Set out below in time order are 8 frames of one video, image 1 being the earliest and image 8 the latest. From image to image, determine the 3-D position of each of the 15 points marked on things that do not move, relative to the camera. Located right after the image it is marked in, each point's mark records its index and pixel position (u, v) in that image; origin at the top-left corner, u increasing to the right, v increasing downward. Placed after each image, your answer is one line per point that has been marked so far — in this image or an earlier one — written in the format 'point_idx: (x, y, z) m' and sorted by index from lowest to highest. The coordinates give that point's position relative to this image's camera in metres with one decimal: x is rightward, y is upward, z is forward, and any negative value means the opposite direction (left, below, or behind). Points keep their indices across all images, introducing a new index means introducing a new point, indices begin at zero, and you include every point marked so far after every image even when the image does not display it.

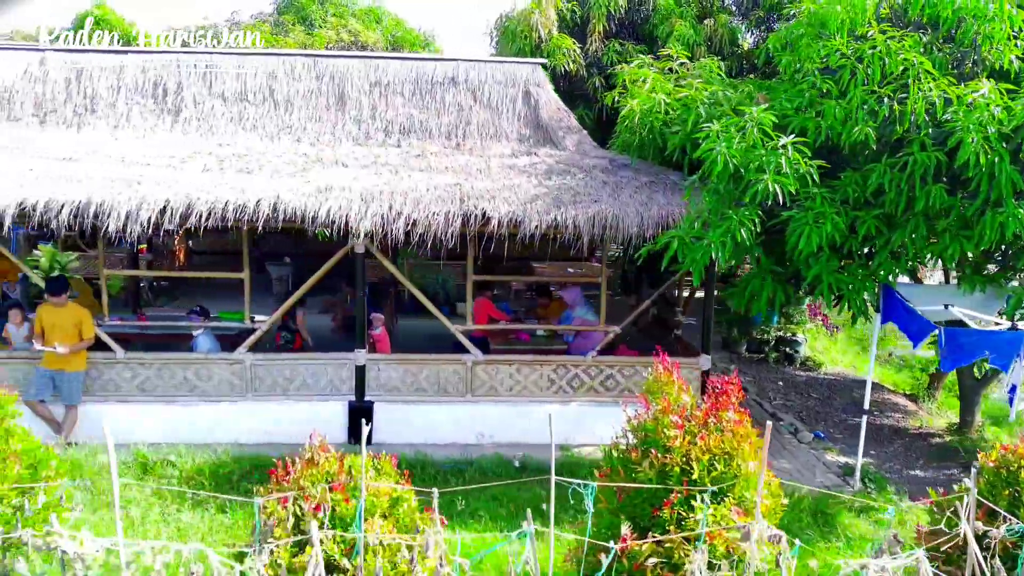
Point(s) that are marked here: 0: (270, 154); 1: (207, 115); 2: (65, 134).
0: (-2.2, +1.2, +7.3) m
1: (-2.9, +1.6, +7.8) m
2: (-4.1, +1.4, +7.5) m
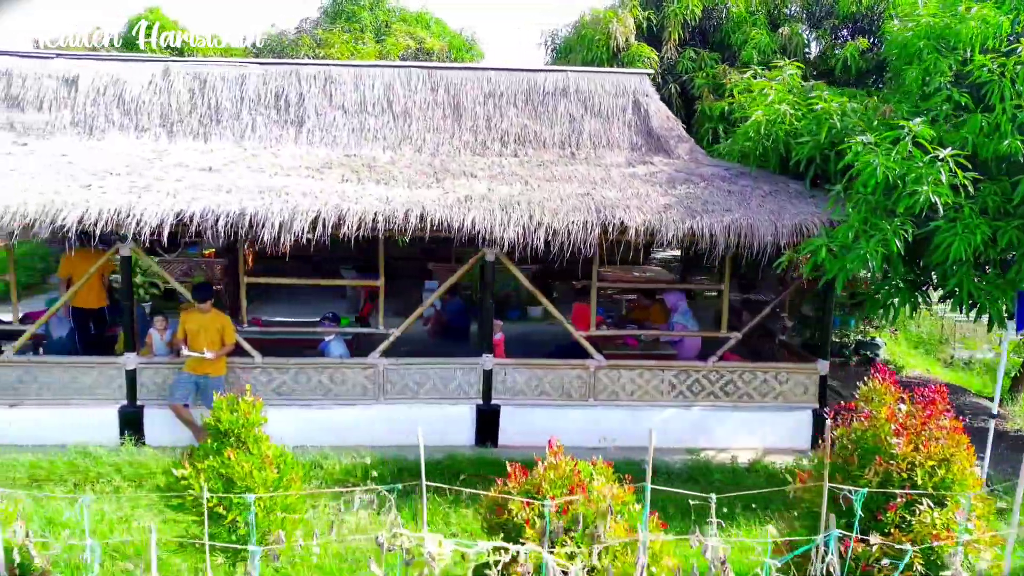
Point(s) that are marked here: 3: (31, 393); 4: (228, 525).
0: (-1.1, +1.1, +7.5) m
1: (-1.8, +1.6, +8.0) m
2: (-3.0, +1.3, +7.7) m
3: (-4.1, -0.9, +7.2) m
4: (-1.3, -1.1, +3.9) m
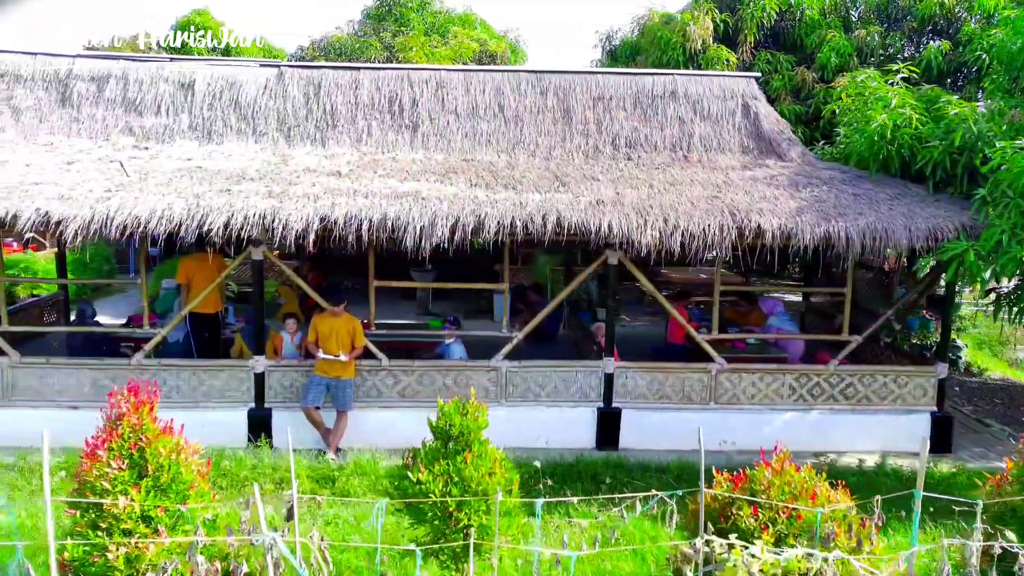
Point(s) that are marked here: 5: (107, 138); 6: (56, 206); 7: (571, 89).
0: (0.0, +1.1, +7.5) m
1: (-0.7, +1.5, +8.0) m
2: (-1.9, +1.3, +7.7) m
3: (-3.1, -0.9, +7.2) m
4: (-0.3, -1.1, +3.9) m
5: (-3.8, +1.4, +7.7) m
6: (-3.5, +0.6, +6.4) m
7: (+0.6, +2.0, +8.4) m
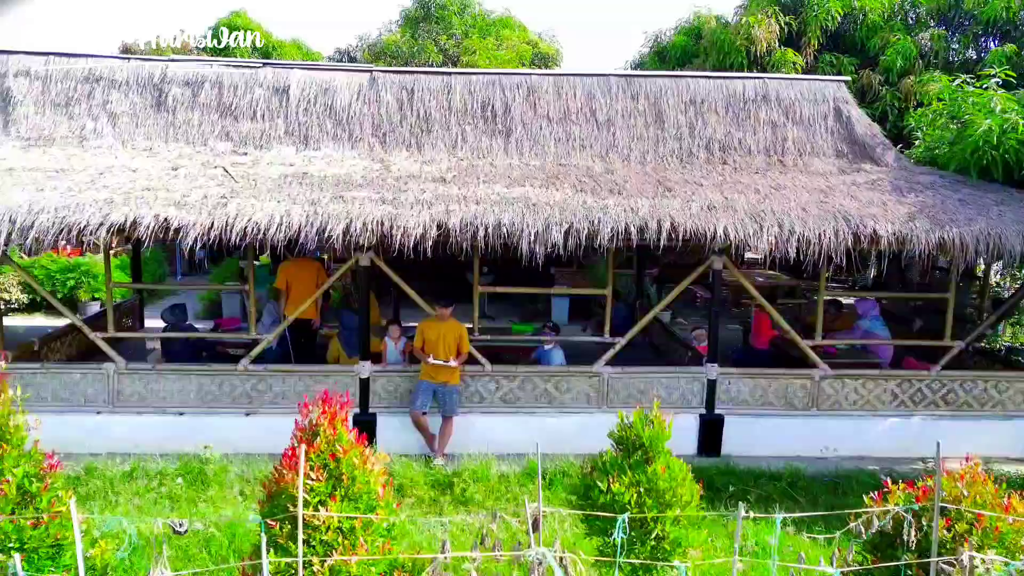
0: (+1.0, +1.1, +7.5) m
1: (+0.2, +1.5, +8.0) m
2: (-0.9, +1.3, +7.7) m
3: (-2.1, -1.0, +7.2) m
4: (+0.6, -1.2, +3.9) m
5: (-2.8, +1.3, +7.7) m
6: (-2.6, +0.6, +6.4) m
7: (+1.5, +2.0, +8.4) m
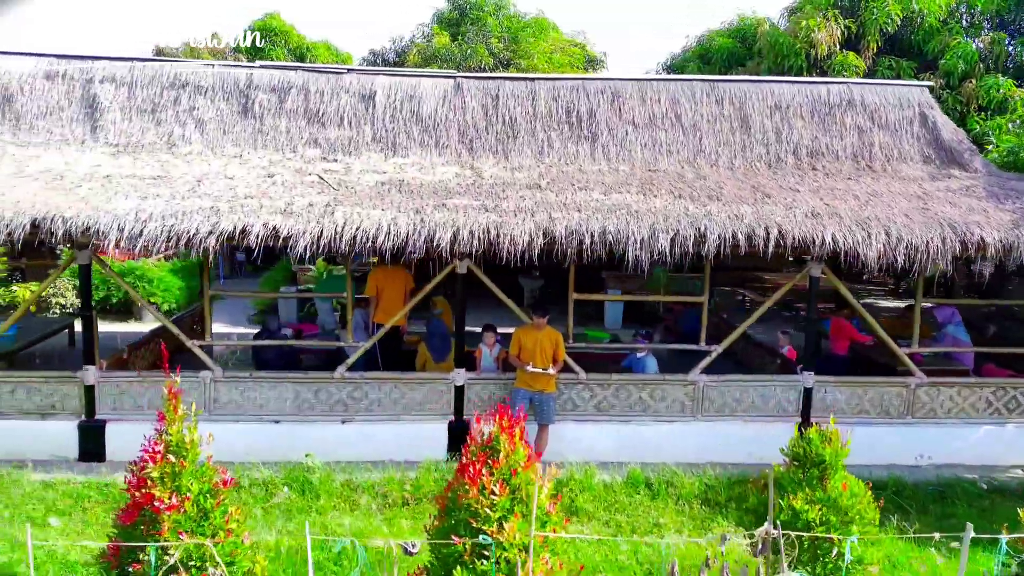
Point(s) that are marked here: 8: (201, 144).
0: (+1.8, +1.0, +7.5) m
1: (+1.1, +1.4, +8.0) m
2: (-0.1, +1.2, +7.7) m
3: (-1.3, -1.1, +7.2) m
4: (+1.5, -1.2, +3.8) m
5: (-2.0, +1.3, +7.7) m
6: (-1.8, +0.5, +6.3) m
7: (+2.4, +1.9, +8.4) m
8: (-2.9, +1.3, +7.6) m
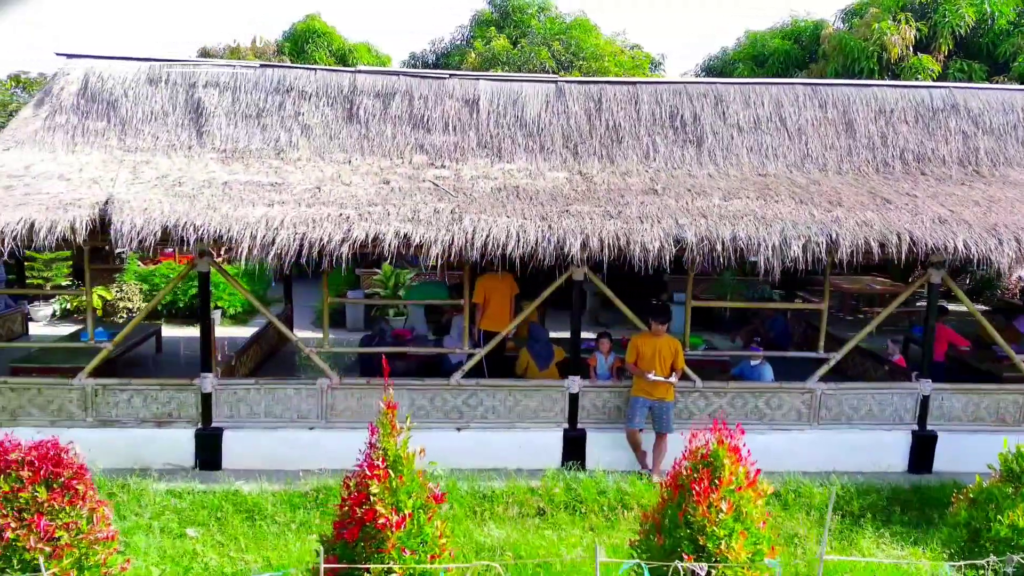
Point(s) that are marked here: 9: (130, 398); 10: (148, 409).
0: (+2.8, +0.9, +7.4) m
1: (+2.1, +1.4, +7.9) m
2: (+0.9, +1.1, +7.6) m
3: (-0.3, -1.1, +7.1) m
4: (+2.5, -1.3, +3.8) m
5: (-1.0, +1.2, +7.6) m
6: (-0.8, +0.5, +6.3) m
7: (+3.4, +1.9, +8.3) m
8: (-1.9, +1.3, +7.6) m
9: (-3.2, -0.9, +6.8) m
10: (-3.0, -1.0, +6.9) m
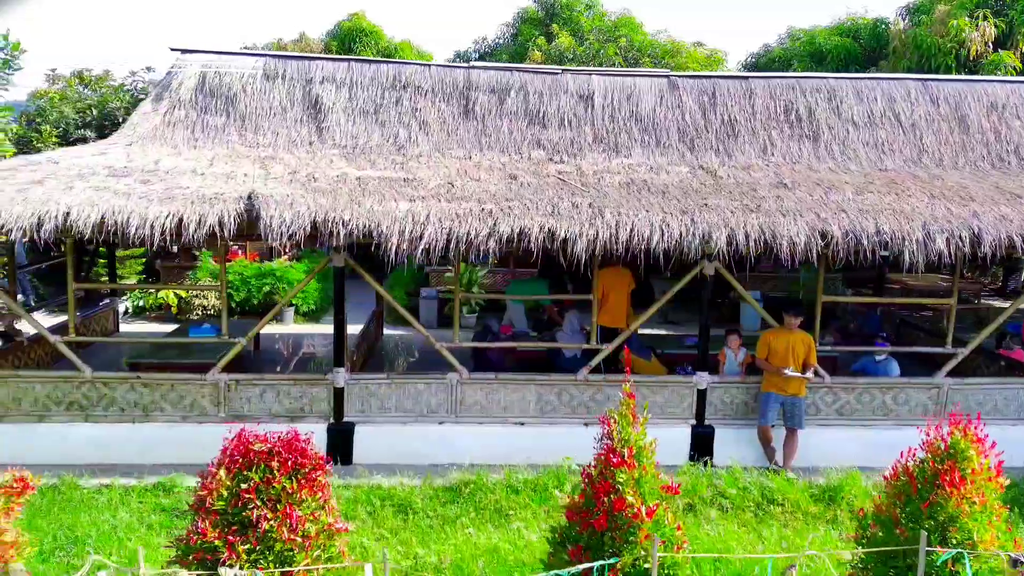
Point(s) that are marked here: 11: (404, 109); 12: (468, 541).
0: (+3.9, +1.0, +7.4) m
1: (+3.2, +1.4, +7.9) m
2: (+2.0, +1.2, +7.6) m
3: (+0.8, -1.1, +7.1) m
4: (+3.6, -1.2, +3.8) m
5: (+0.1, +1.3, +7.6) m
6: (+0.3, +0.5, +6.3) m
7: (+4.5, +1.9, +8.3) m
8: (-0.8, +1.3, +7.5) m
9: (-2.1, -0.9, +6.8) m
10: (-1.9, -1.0, +6.9) m
11: (-1.0, +1.7, +7.8) m
12: (-0.3, -1.7, +5.4) m
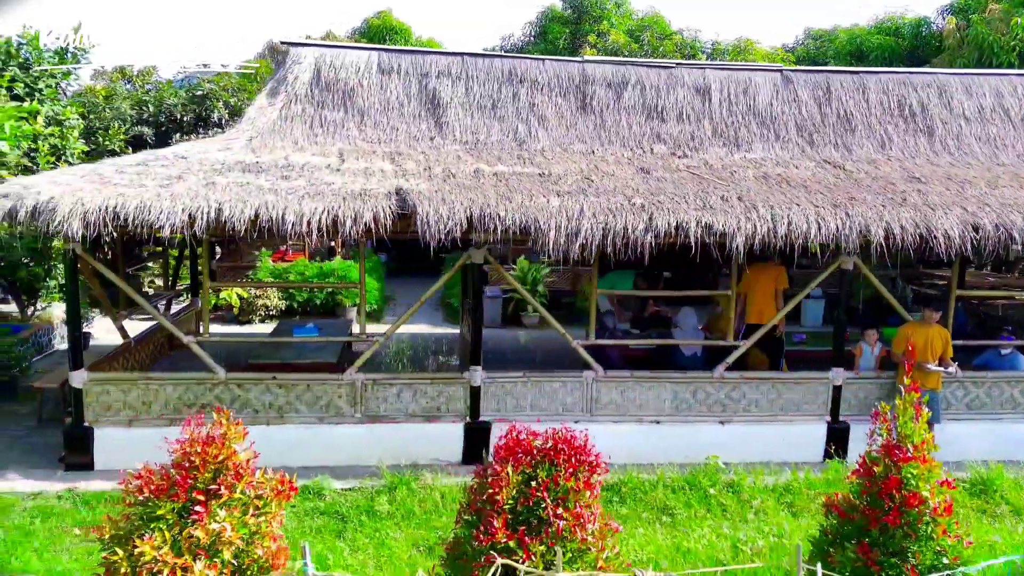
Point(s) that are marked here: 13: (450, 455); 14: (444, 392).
0: (+5.0, +1.0, +7.4) m
1: (+4.3, +1.5, +7.9) m
2: (+3.1, +1.2, +7.6) m
3: (+1.9, -1.0, +7.0) m
4: (+4.8, -1.2, +3.8) m
5: (+1.2, +1.3, +7.5) m
6: (+1.5, +0.5, +6.2) m
7: (+5.6, +2.0, +8.3) m
8: (+0.4, +1.3, +7.4) m
9: (-0.9, -0.9, +6.7) m
10: (-0.8, -0.9, +6.7) m
11: (+0.1, +1.7, +7.7) m
12: (+0.9, -1.6, +5.3) m
13: (-0.5, -1.4, +6.8) m
14: (-0.6, -0.9, +6.7) m
